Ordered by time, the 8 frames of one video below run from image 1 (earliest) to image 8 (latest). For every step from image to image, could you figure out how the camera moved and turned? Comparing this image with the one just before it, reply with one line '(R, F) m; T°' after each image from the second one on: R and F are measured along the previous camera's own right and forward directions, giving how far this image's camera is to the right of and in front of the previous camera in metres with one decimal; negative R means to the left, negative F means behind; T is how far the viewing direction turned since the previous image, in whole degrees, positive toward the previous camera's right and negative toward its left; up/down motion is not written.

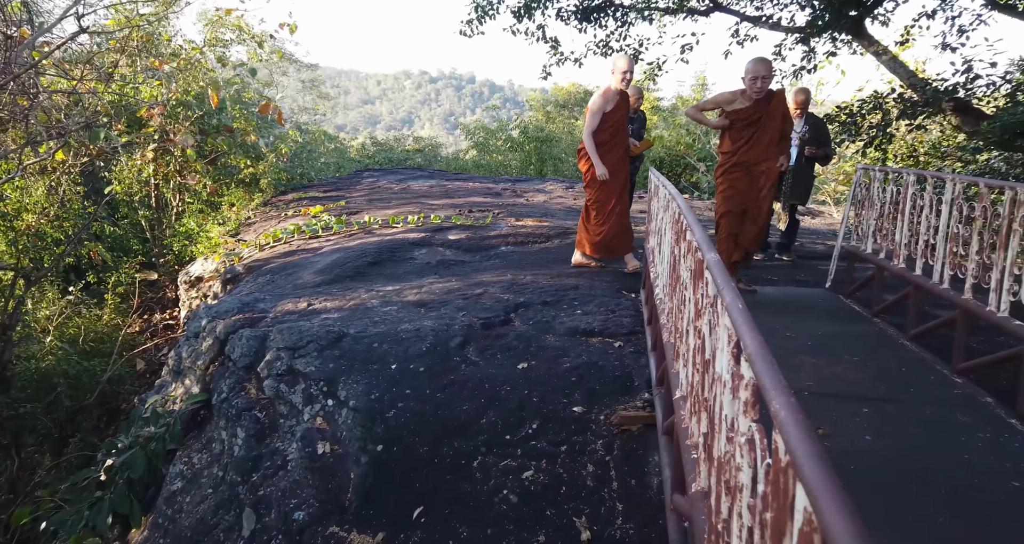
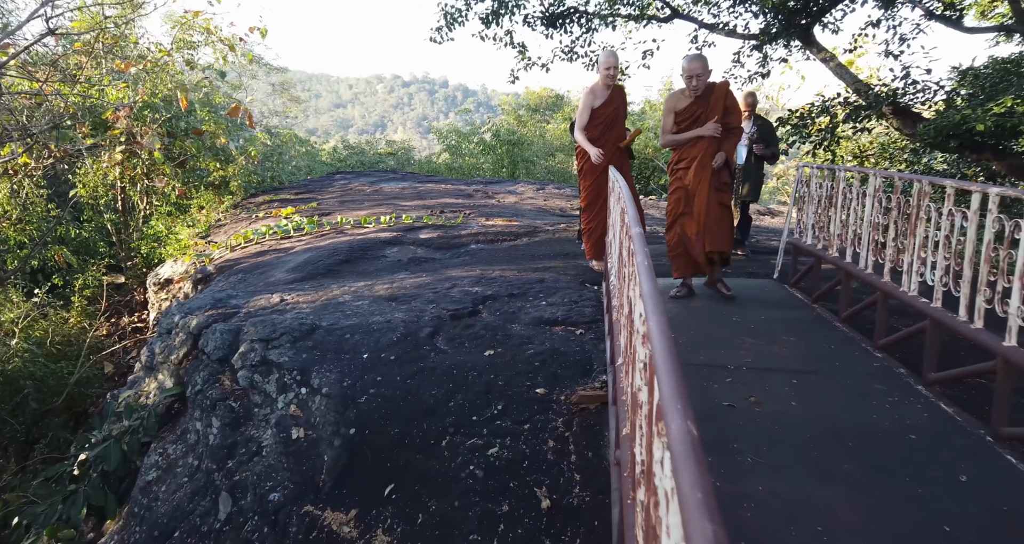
(0.0, -0.2) m; +3°
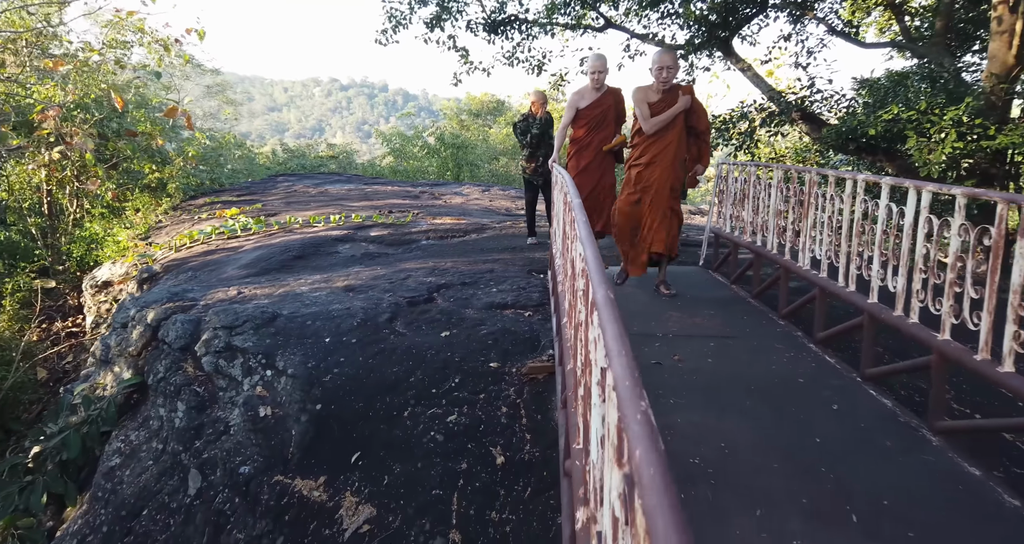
(-0.1, -0.3) m; +5°
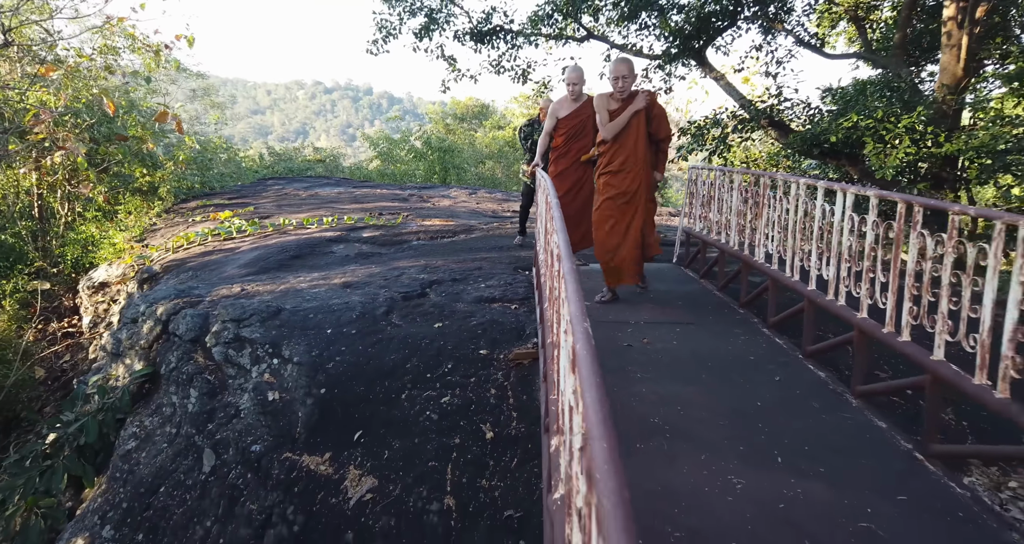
(0.0, -0.3) m; +1°
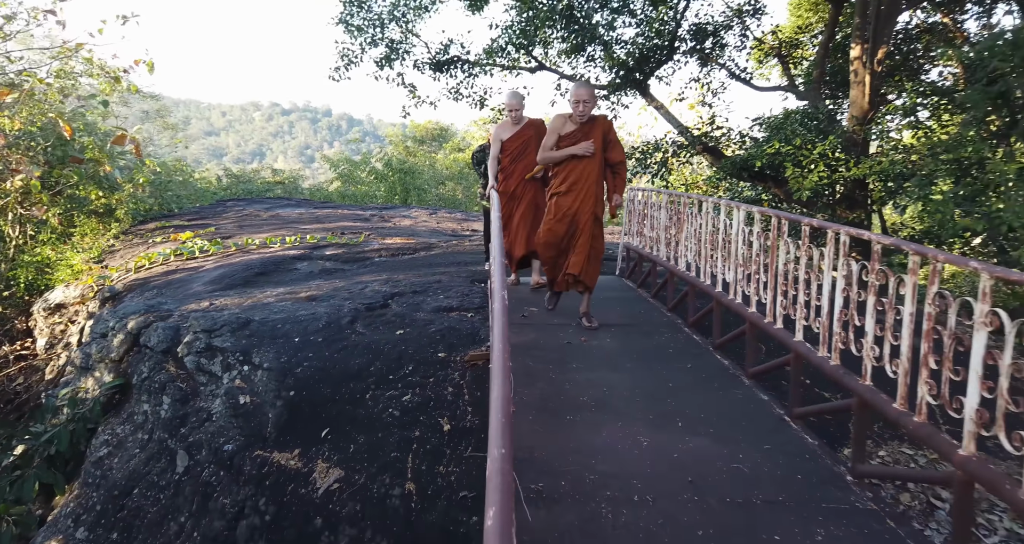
(+0.1, -0.4) m; +4°
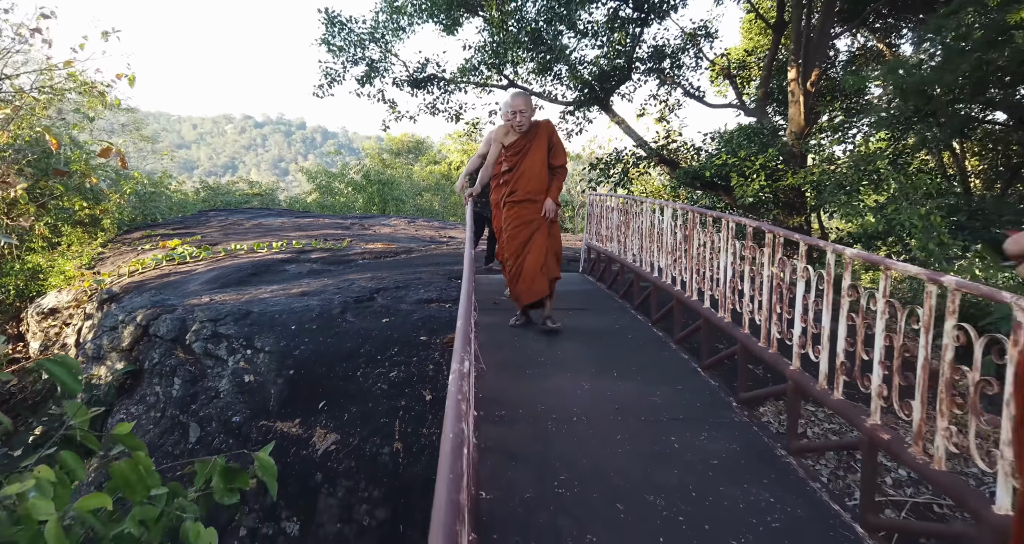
(0.0, -0.6) m; +2°
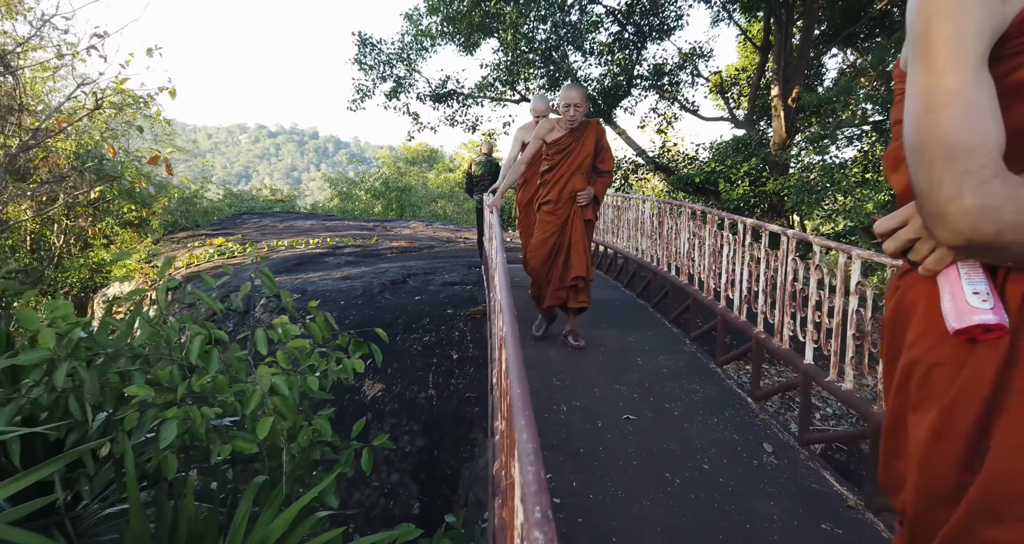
(0.0, -1.0) m; -1°
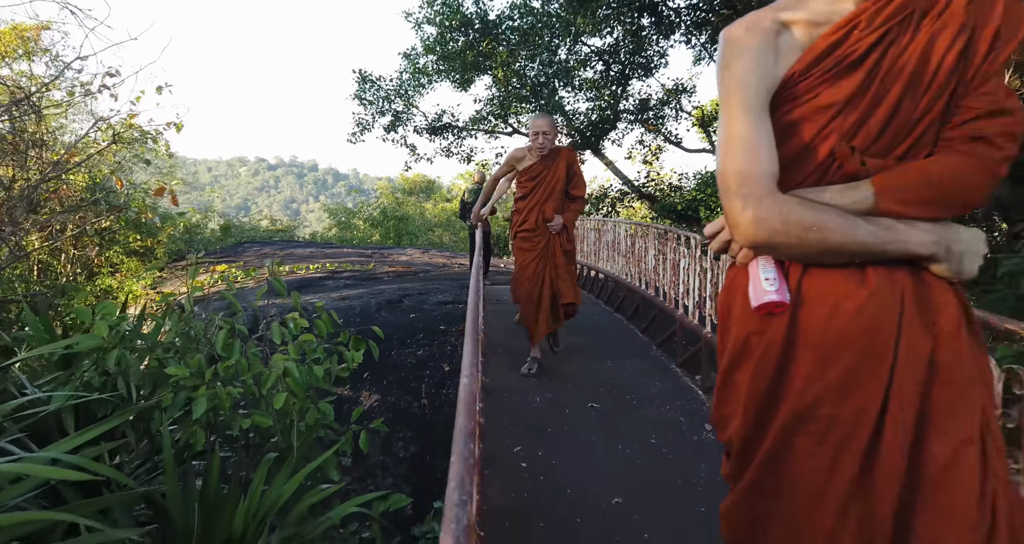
(+0.1, -0.4) m; 0°
